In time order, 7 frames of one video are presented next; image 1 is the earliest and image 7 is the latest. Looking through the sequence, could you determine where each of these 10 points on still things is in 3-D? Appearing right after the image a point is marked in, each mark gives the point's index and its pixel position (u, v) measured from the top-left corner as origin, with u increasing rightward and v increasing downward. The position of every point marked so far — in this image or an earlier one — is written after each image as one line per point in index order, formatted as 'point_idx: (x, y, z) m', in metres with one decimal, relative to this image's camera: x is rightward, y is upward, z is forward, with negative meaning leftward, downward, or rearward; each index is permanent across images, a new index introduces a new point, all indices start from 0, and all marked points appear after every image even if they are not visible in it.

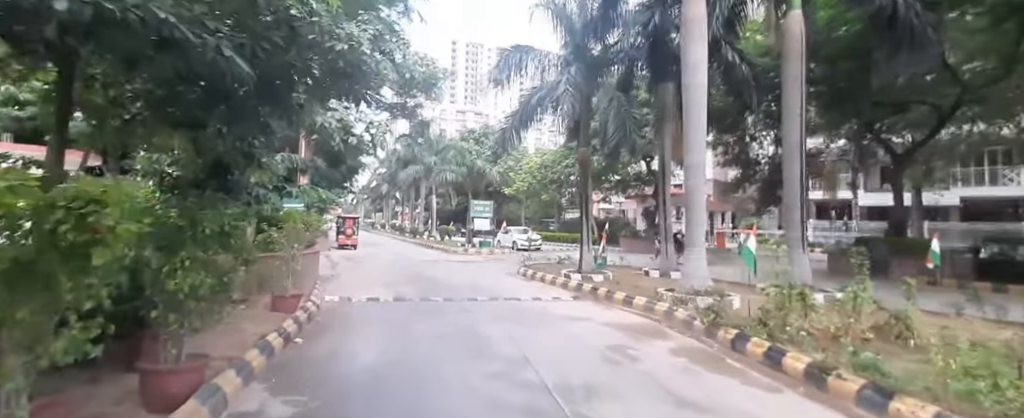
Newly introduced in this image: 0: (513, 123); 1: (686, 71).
0: (0.0, +2.7, +14.4) m
1: (+3.7, +2.9, +9.5) m
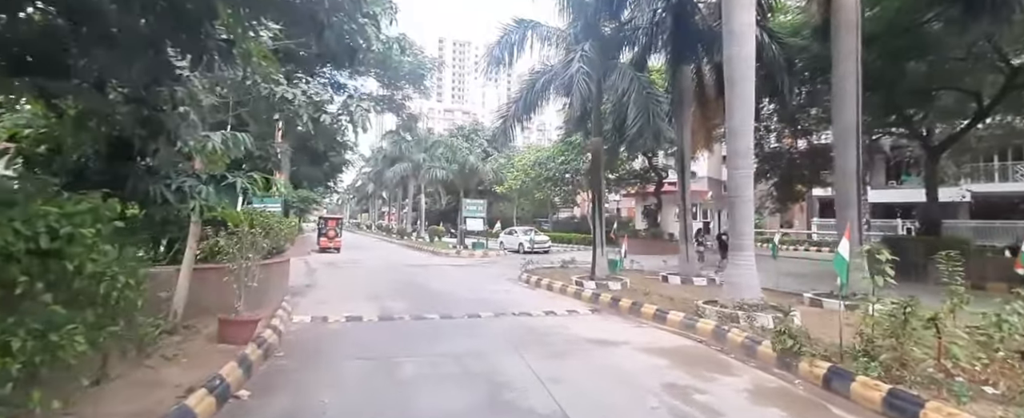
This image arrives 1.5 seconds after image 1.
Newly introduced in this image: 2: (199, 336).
0: (+0.1, +2.8, +12.8) m
1: (+3.8, +3.0, +8.0) m
2: (-3.9, -1.6, +5.5) m
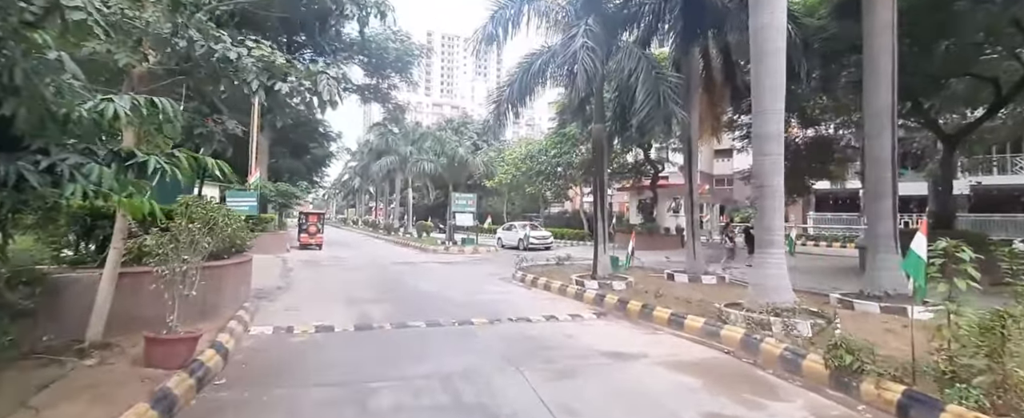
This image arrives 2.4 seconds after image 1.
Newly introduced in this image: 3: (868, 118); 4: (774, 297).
0: (-0.1, +2.9, +11.7) m
1: (+3.8, +3.1, +7.0) m
2: (-3.9, -1.5, +4.4) m
3: (+6.5, +1.7, +8.2) m
4: (+3.9, -1.3, +6.7) m
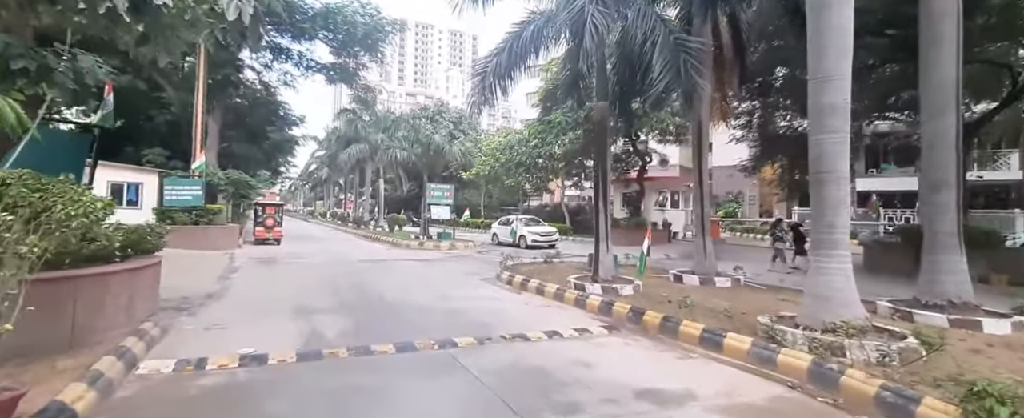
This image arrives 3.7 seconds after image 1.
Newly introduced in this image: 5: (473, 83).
0: (-0.4, +3.1, +10.0) m
1: (+3.8, +3.2, +5.5) m
2: (-3.7, -1.4, +2.6) m
3: (+6.4, +1.8, +6.9) m
4: (+3.9, -1.2, +5.3) m
5: (-0.9, +2.9, +10.4) m
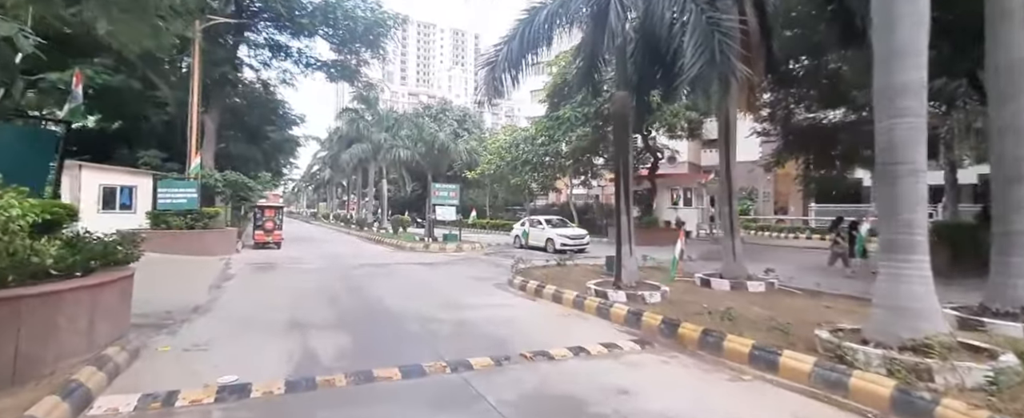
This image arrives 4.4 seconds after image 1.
0: (-0.1, +3.1, +9.2) m
1: (+4.0, +3.3, +4.7) m
2: (-3.5, -1.4, +1.9) m
3: (+6.6, +1.8, +6.1) m
4: (+4.1, -1.2, +4.5) m
5: (-0.6, +2.9, +9.7) m
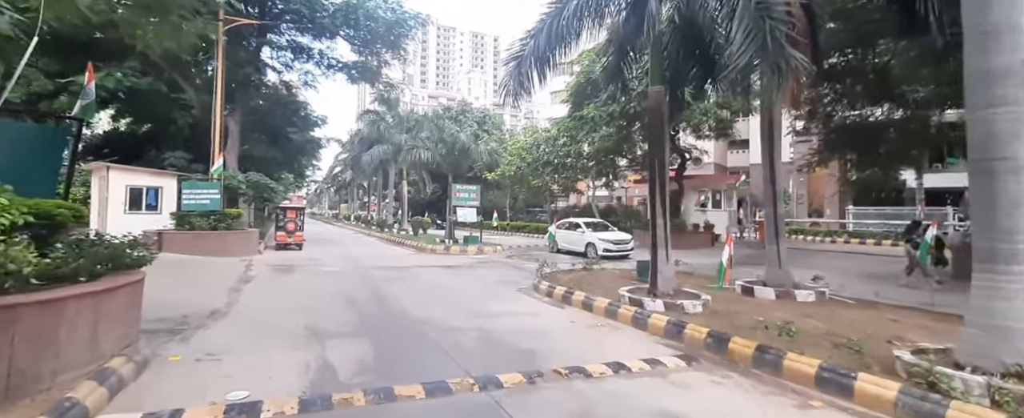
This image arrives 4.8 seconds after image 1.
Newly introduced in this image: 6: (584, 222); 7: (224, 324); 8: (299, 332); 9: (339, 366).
0: (+0.4, +3.1, +8.8) m
1: (+4.3, +3.2, +4.1) m
2: (-3.3, -1.4, +1.5) m
3: (+7.0, +1.8, +5.4) m
4: (+4.4, -1.2, +3.9) m
5: (-0.1, +2.9, +9.2) m
6: (+2.8, -0.6, +20.0) m
7: (-4.2, -1.6, +6.5) m
8: (-3.0, -1.7, +6.3) m
9: (-1.9, -1.7, +4.9) m
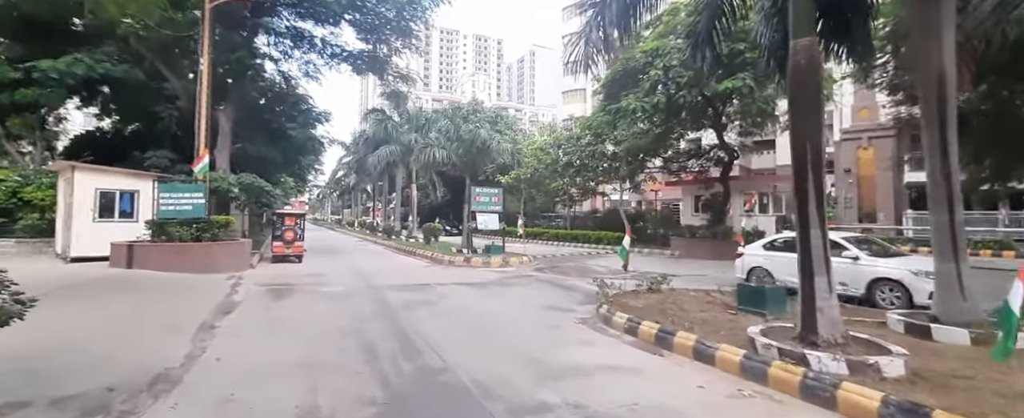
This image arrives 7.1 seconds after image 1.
0: (+1.5, +3.0, +6.3) m
1: (+5.3, +3.2, +1.6) m
2: (-2.3, -1.5, -0.9) m
3: (+8.1, +1.7, +2.9) m
4: (+5.5, -1.3, +1.4) m
5: (+1.0, +2.7, +6.8) m
6: (+3.9, -0.8, +17.5) m
7: (-3.1, -1.8, +4.1) m
8: (-1.9, -1.8, +3.8) m
9: (-0.8, -1.8, +2.5) m
